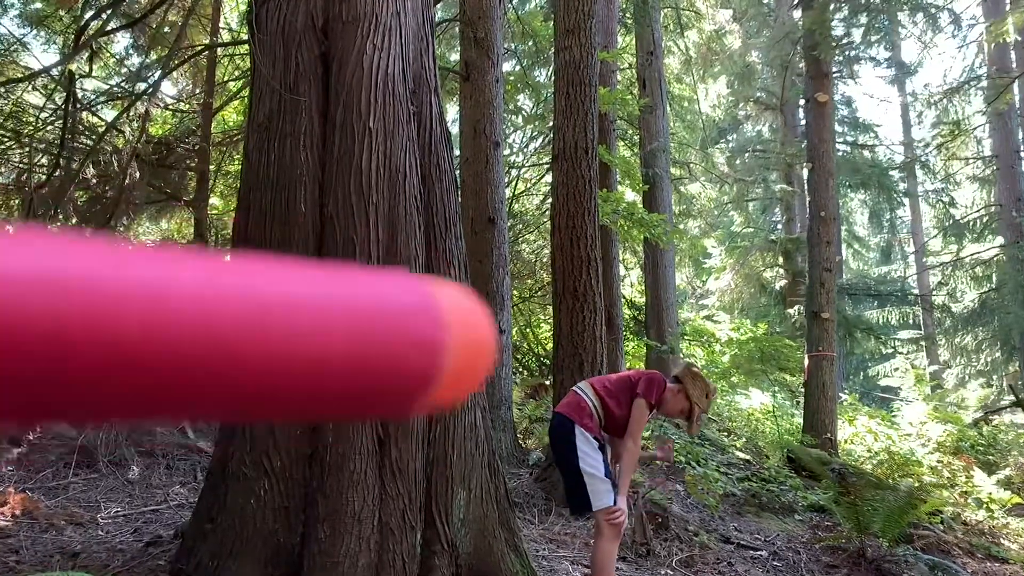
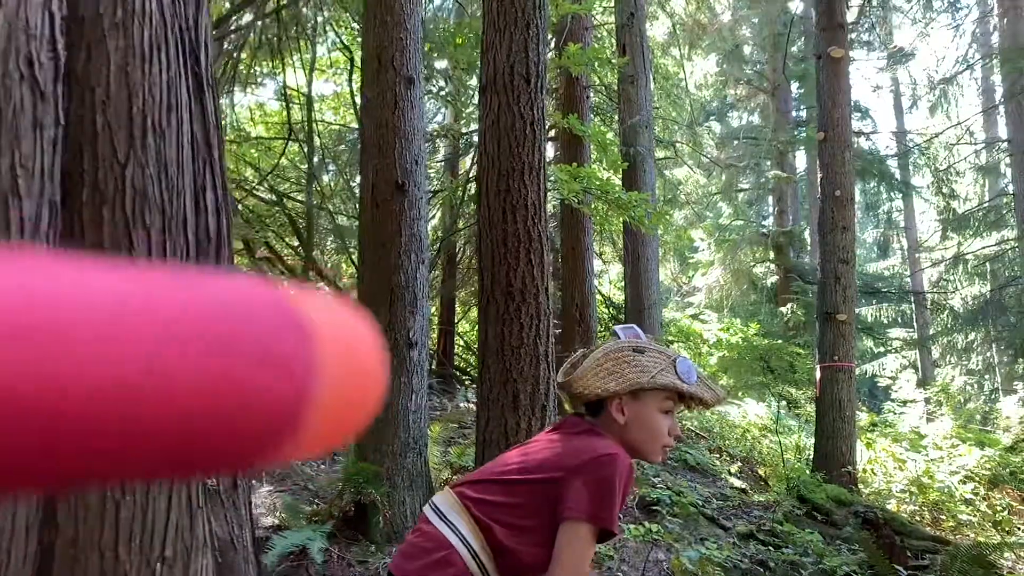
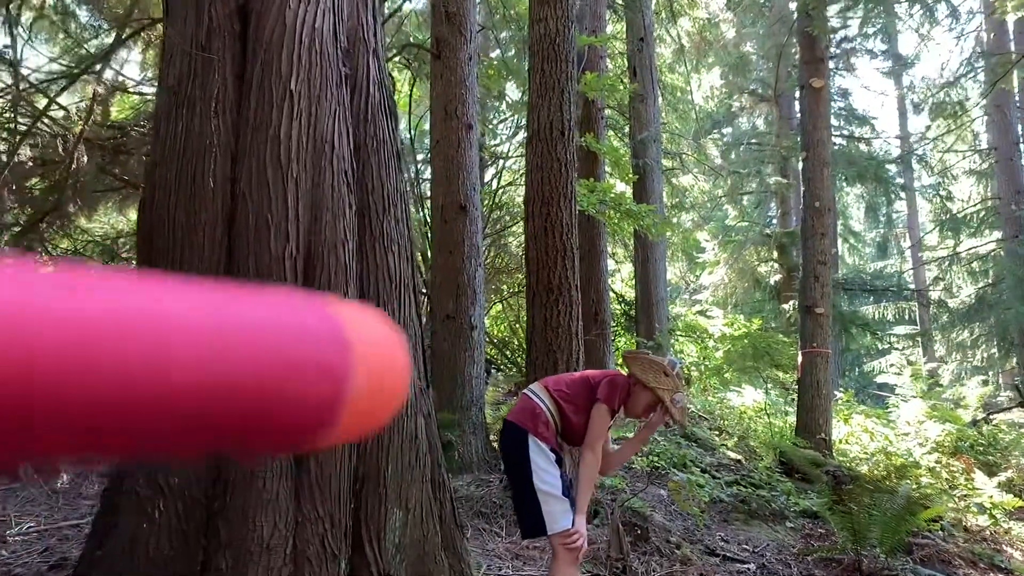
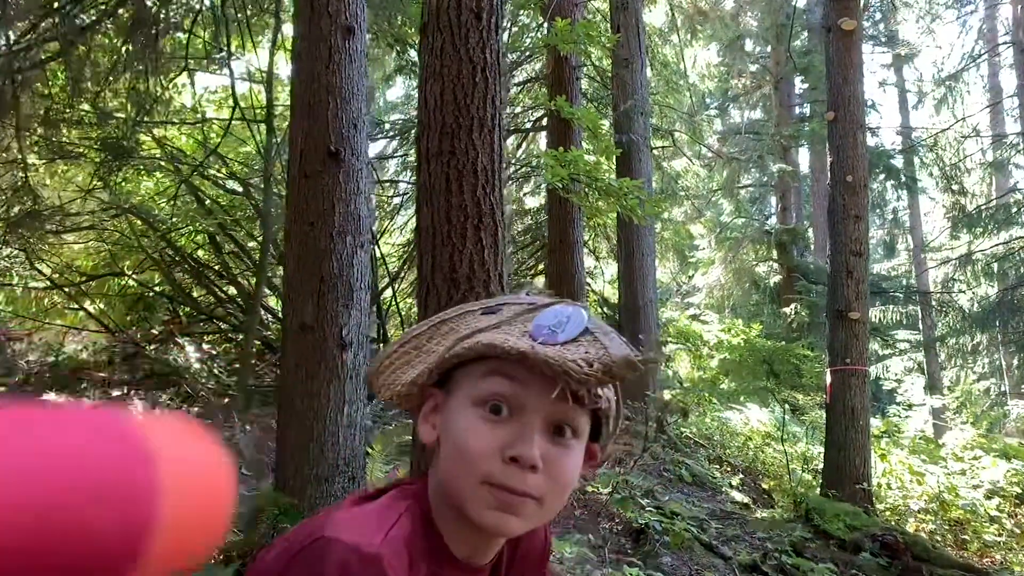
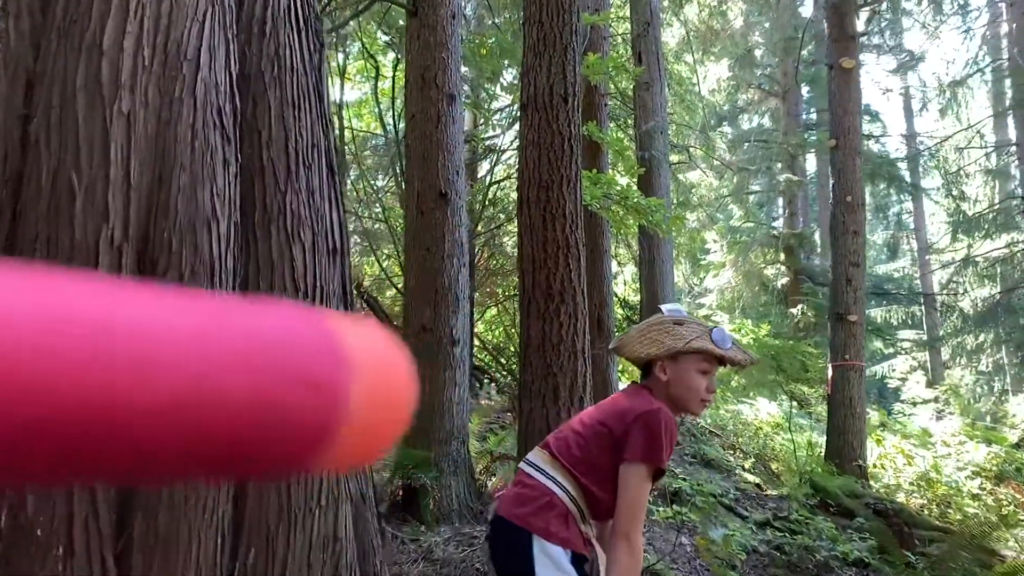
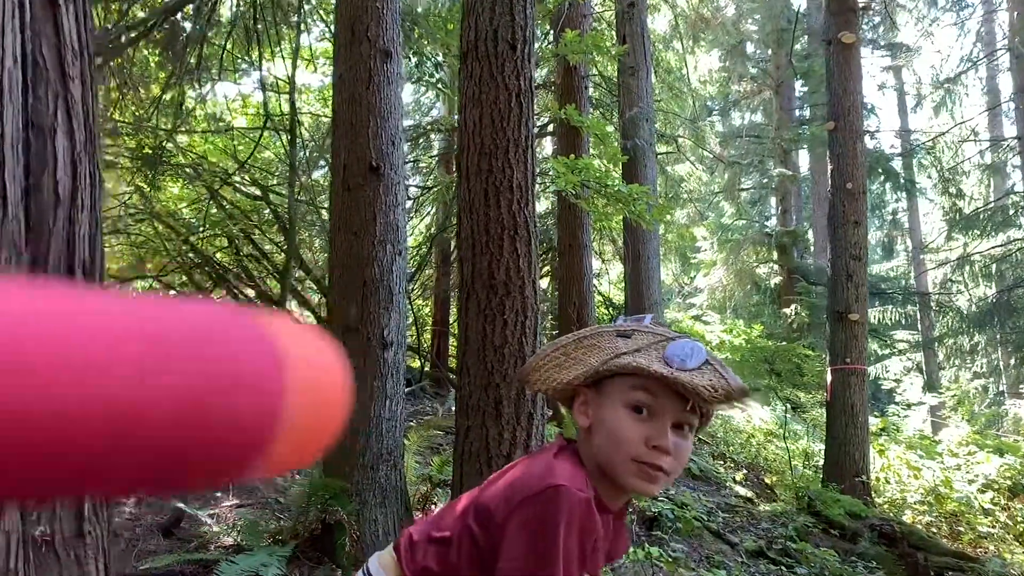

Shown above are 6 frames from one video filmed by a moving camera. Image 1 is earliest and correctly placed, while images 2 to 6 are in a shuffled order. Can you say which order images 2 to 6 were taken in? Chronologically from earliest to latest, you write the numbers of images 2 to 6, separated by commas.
3, 5, 2, 6, 4
